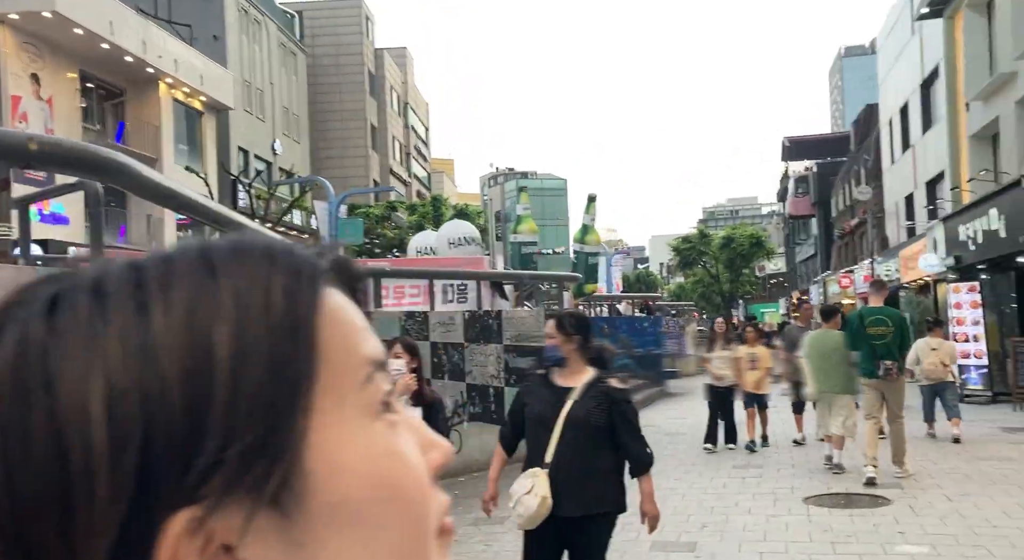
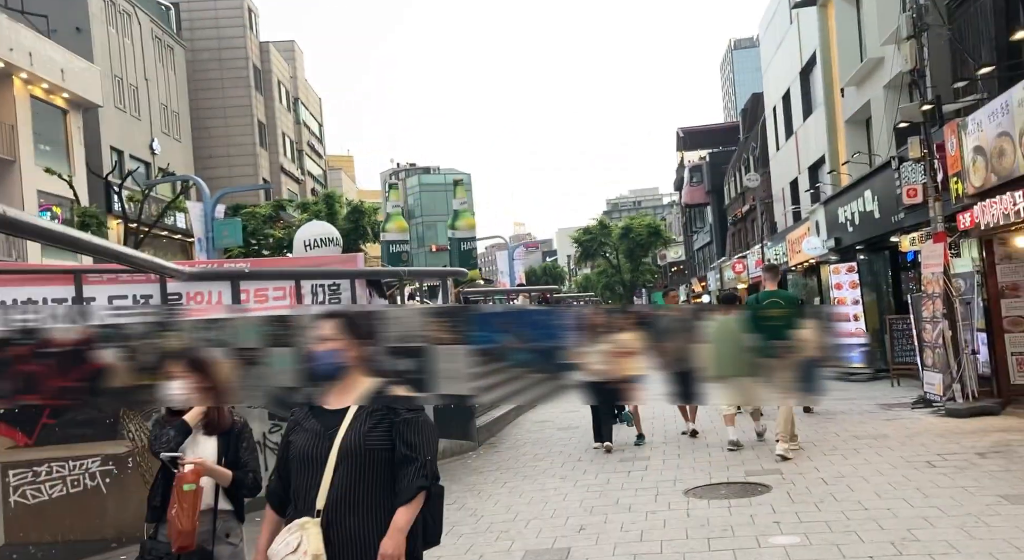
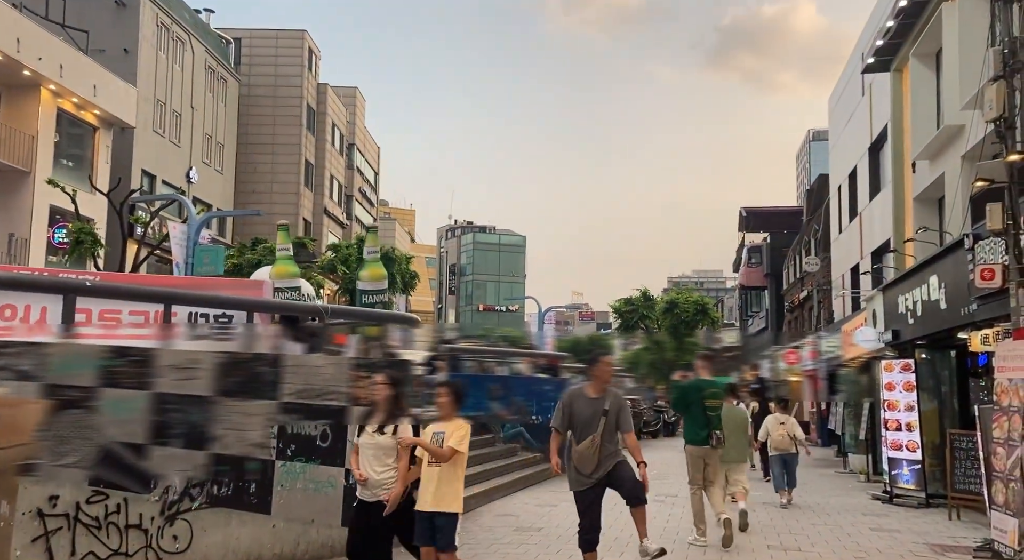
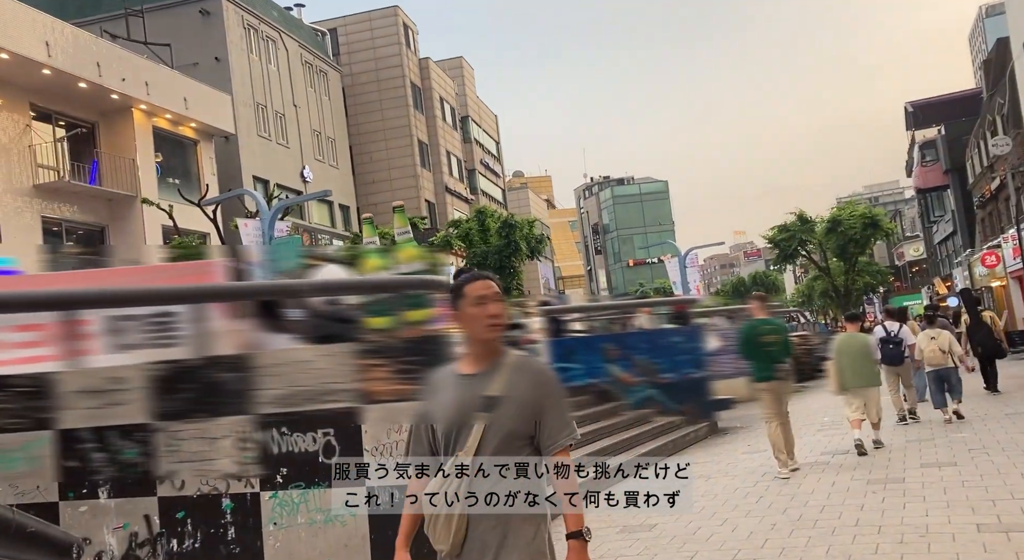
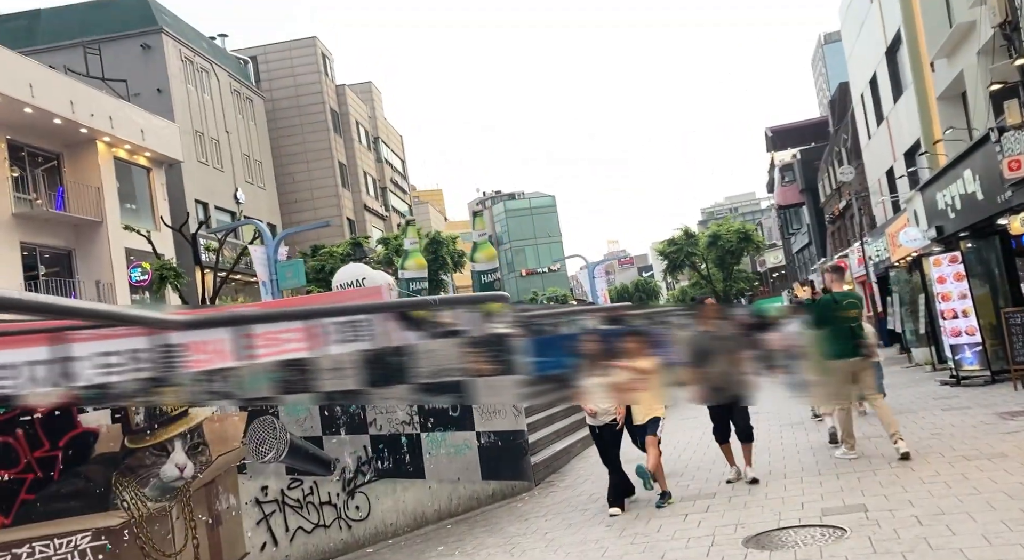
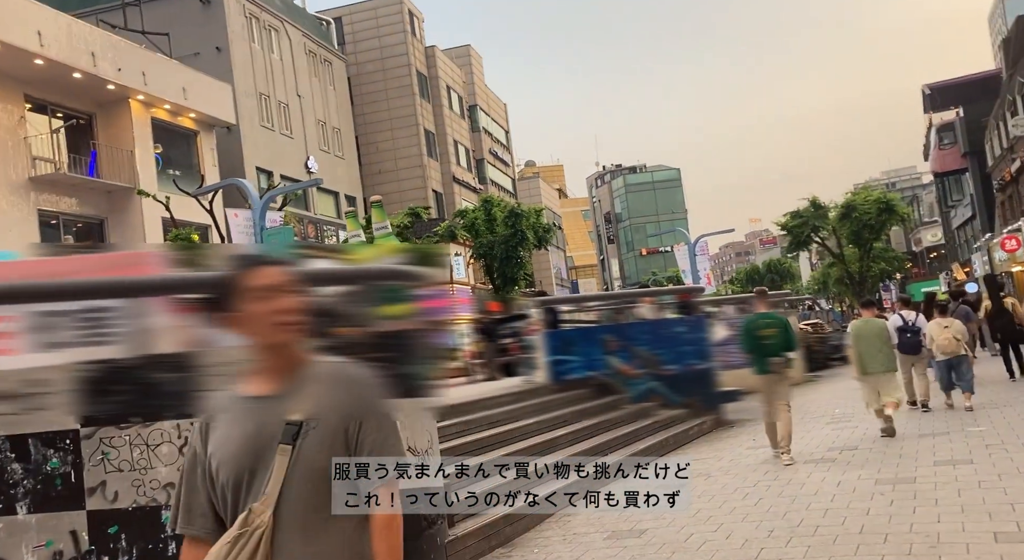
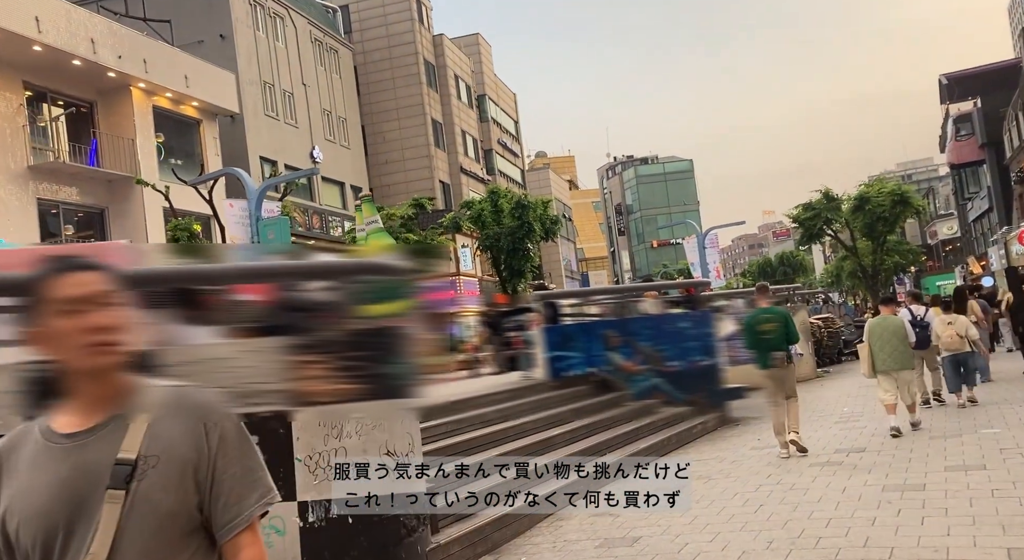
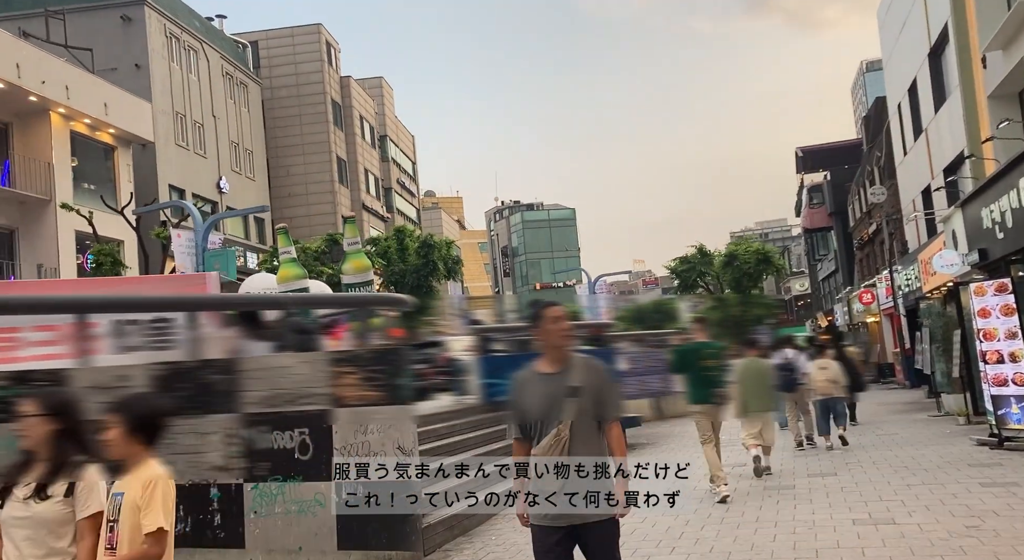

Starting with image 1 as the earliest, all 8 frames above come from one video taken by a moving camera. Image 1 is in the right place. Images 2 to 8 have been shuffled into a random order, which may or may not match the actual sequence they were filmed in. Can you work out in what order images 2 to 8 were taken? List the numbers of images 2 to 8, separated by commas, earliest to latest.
2, 5, 3, 8, 4, 6, 7
